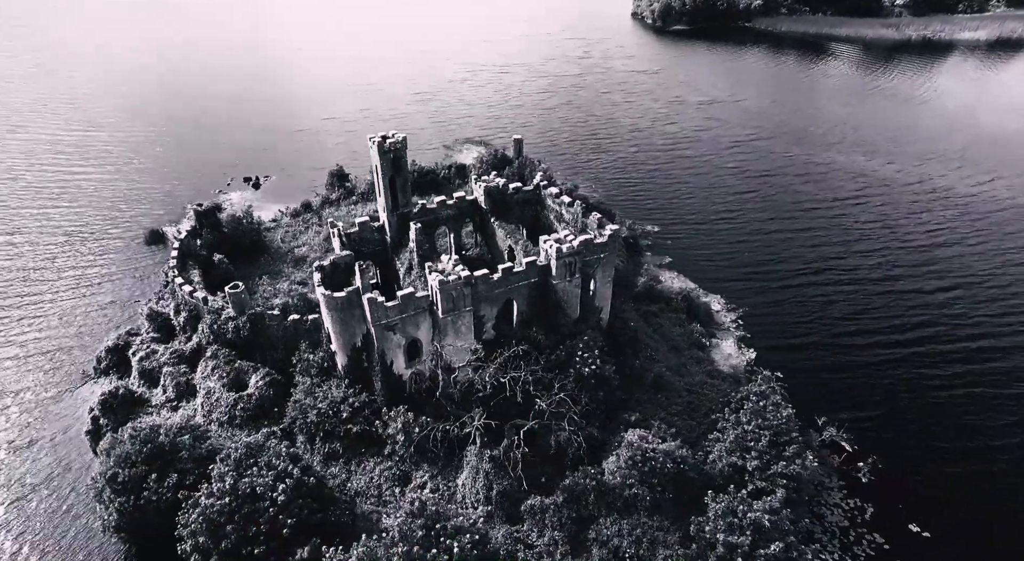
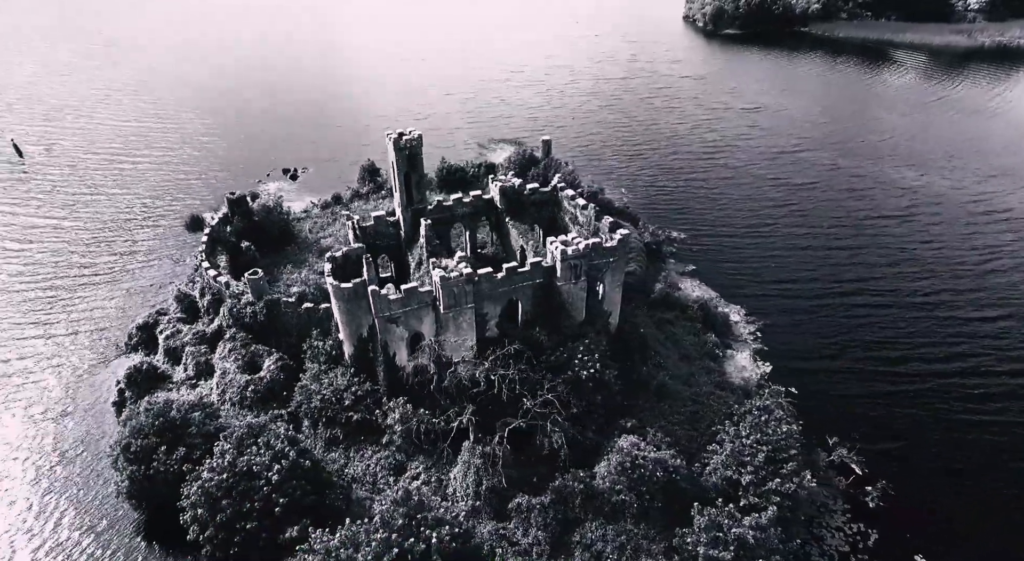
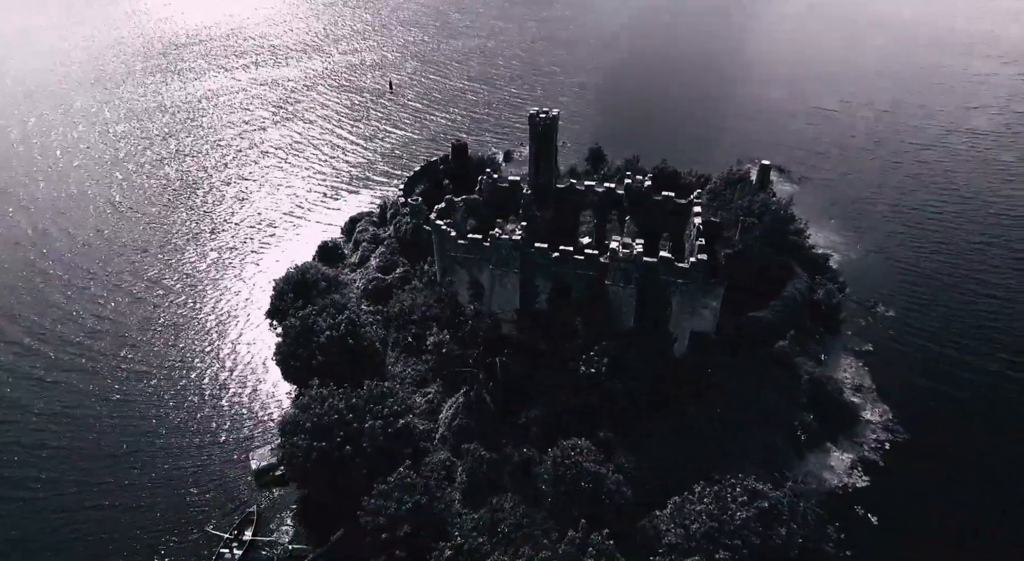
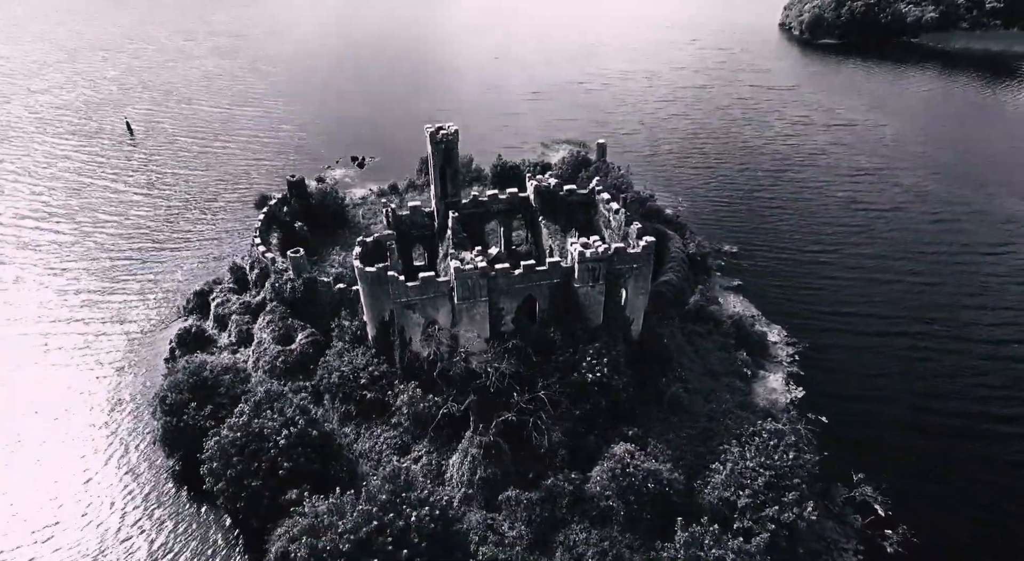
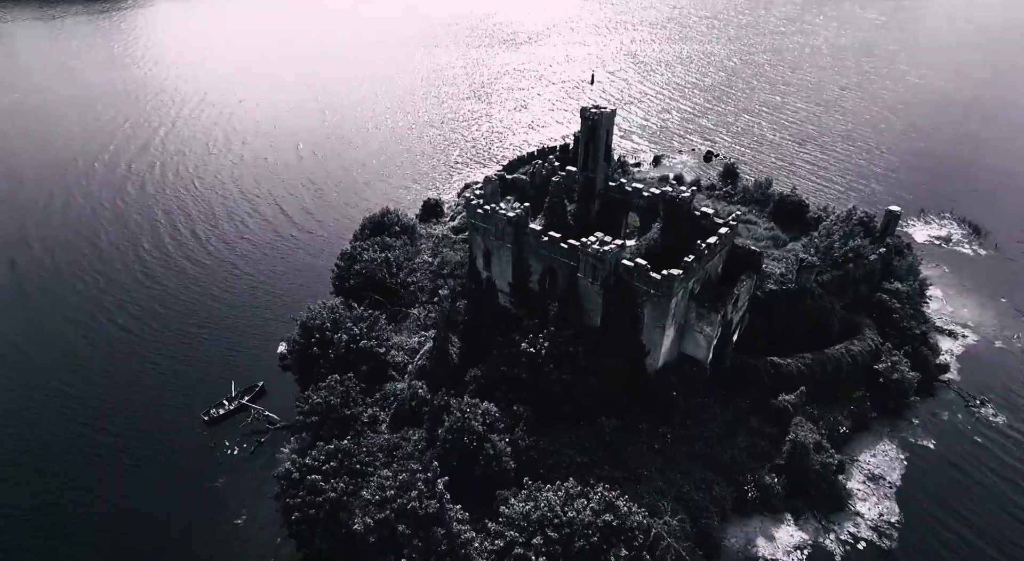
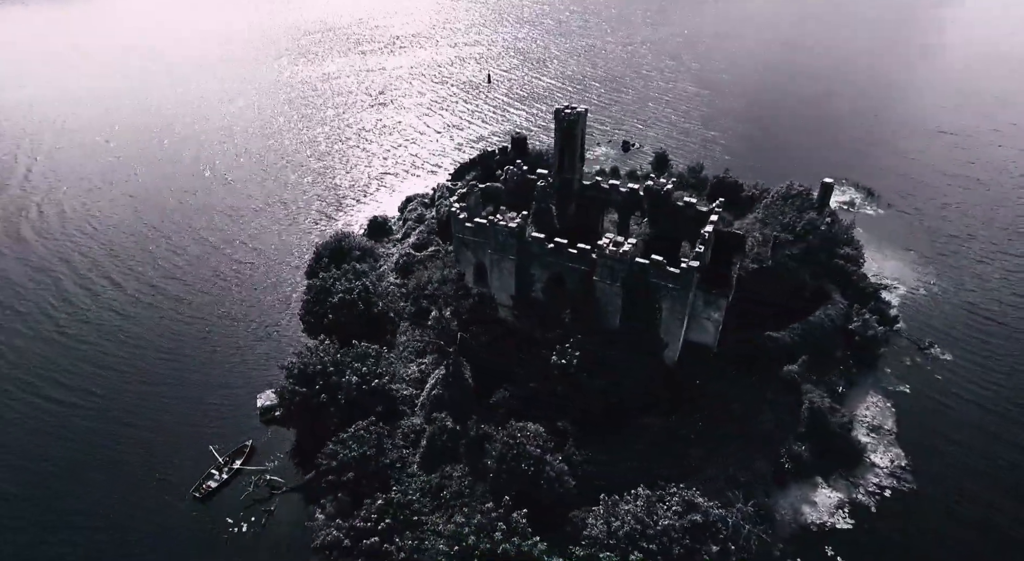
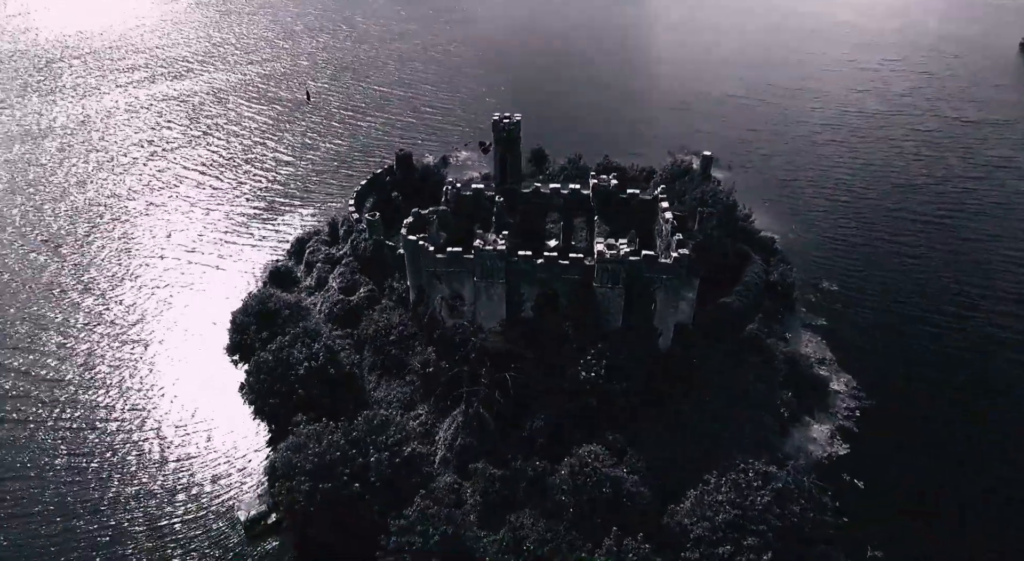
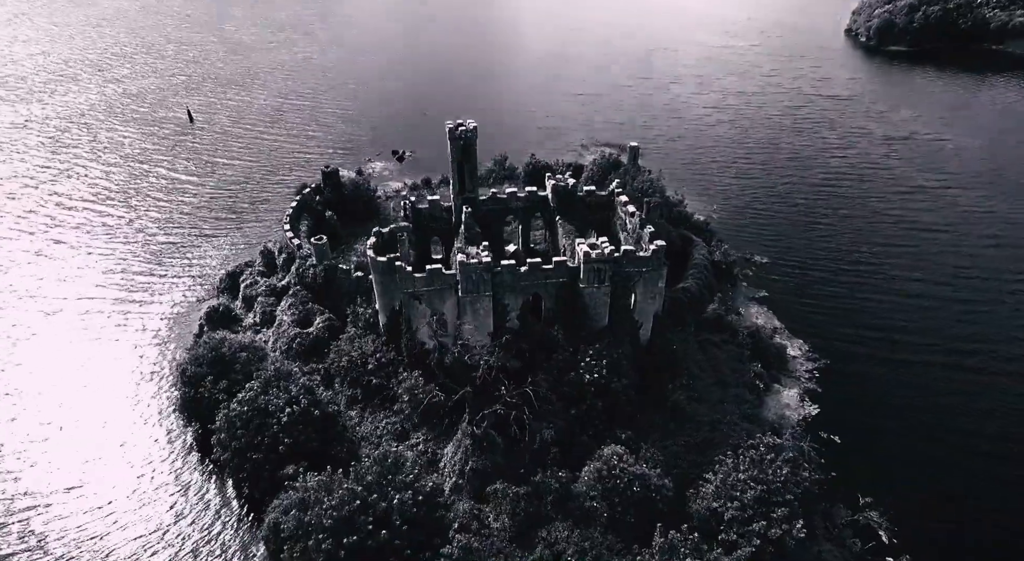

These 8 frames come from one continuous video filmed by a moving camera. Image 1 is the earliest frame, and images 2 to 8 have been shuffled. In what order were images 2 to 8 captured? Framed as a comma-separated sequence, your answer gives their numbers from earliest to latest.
2, 4, 8, 7, 3, 6, 5
